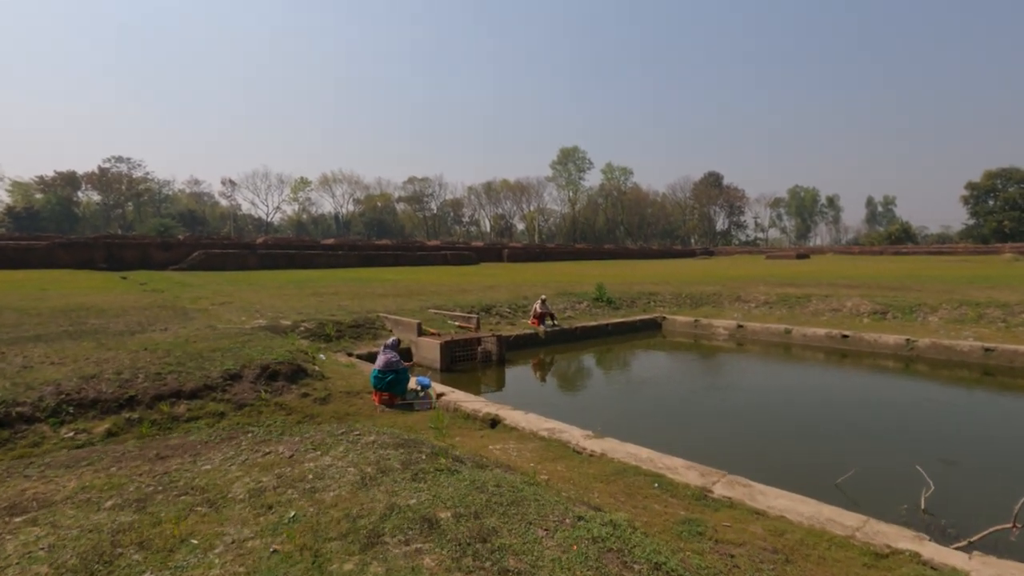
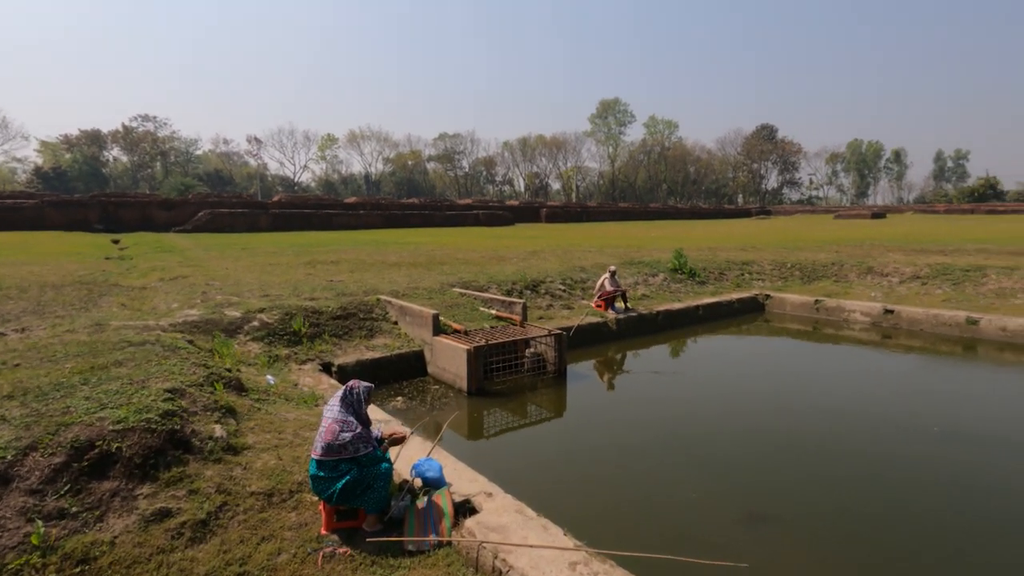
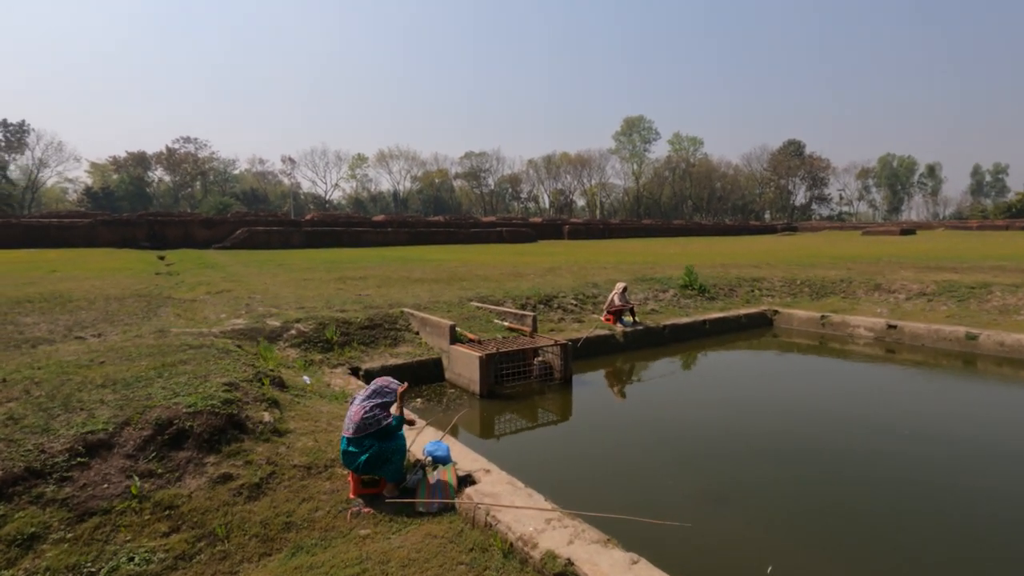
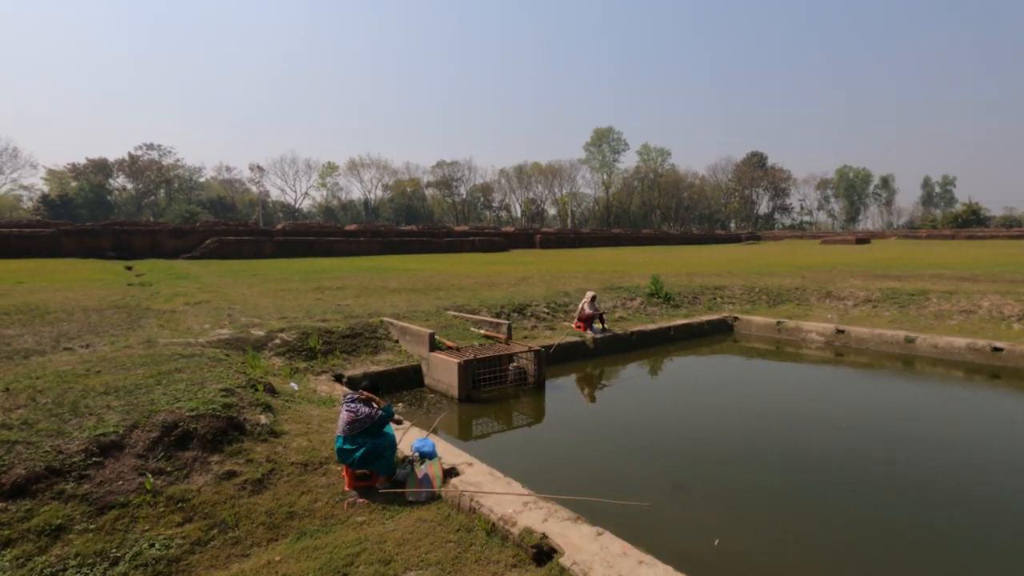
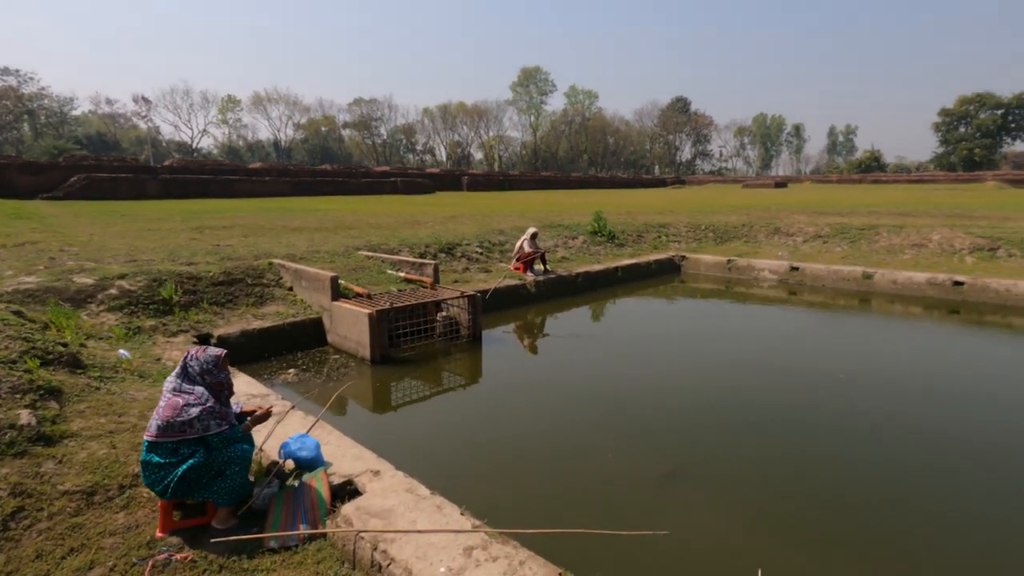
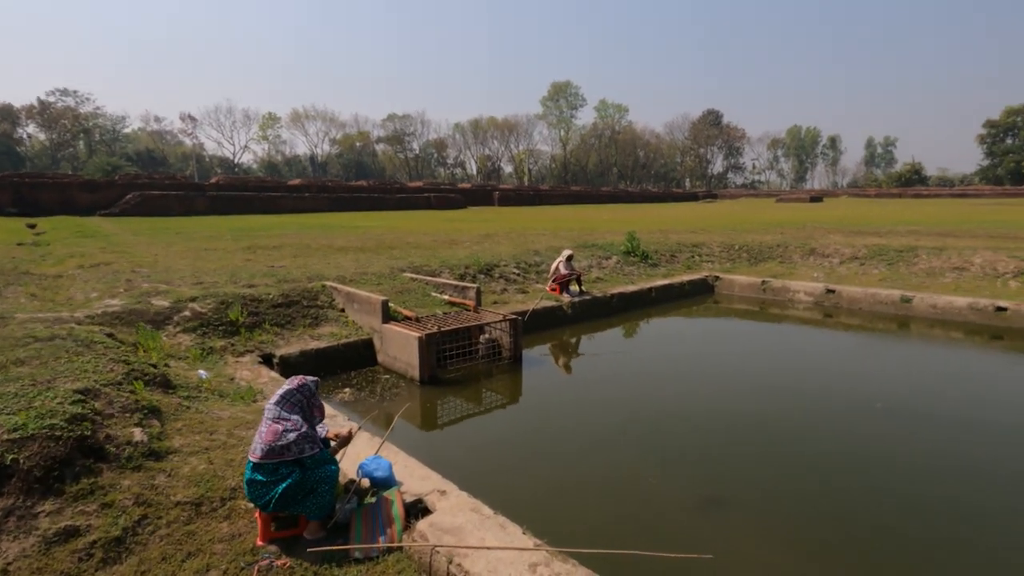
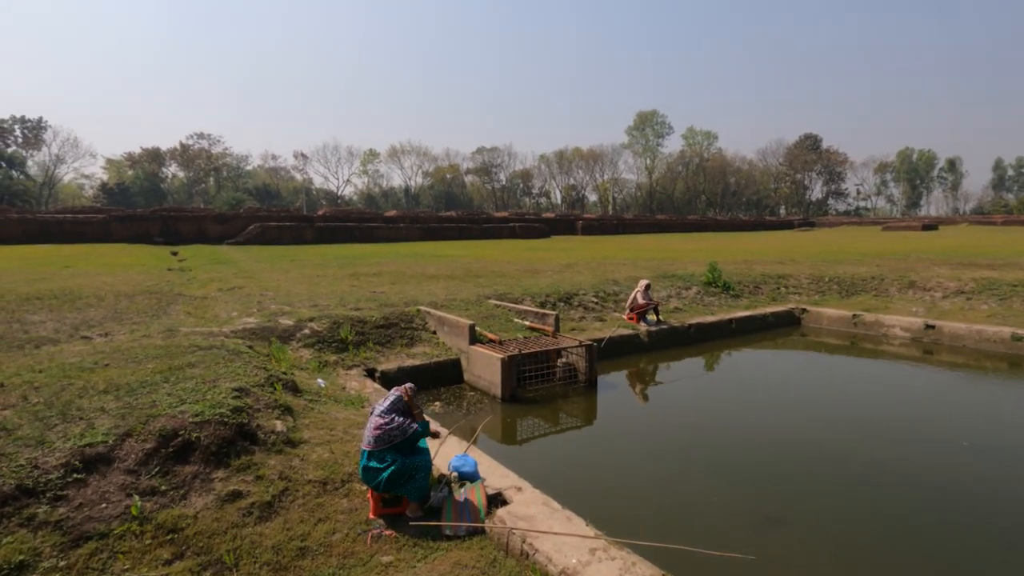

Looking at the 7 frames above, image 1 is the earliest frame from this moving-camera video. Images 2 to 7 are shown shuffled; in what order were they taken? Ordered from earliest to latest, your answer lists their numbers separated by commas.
4, 3, 7, 2, 6, 5
